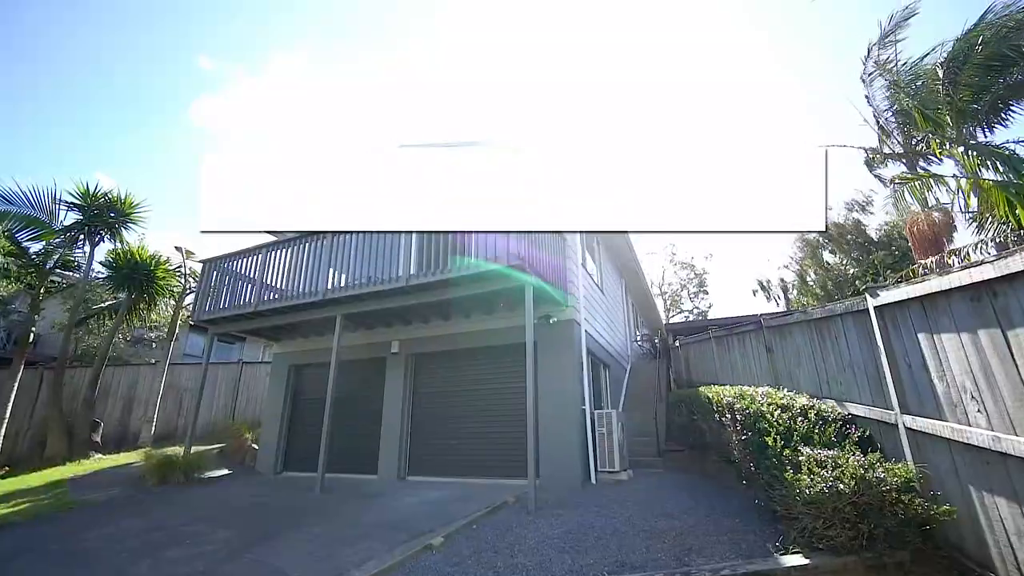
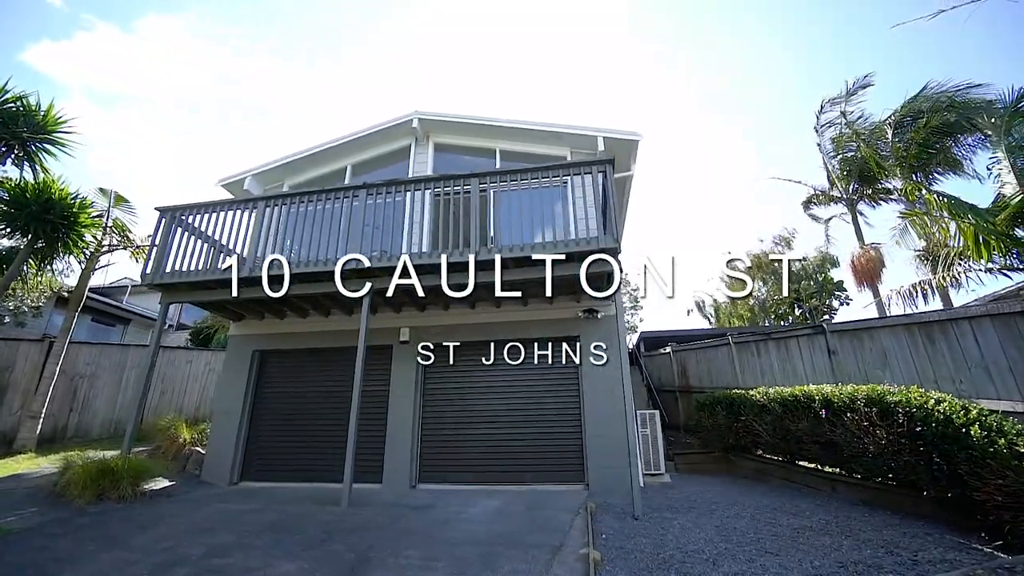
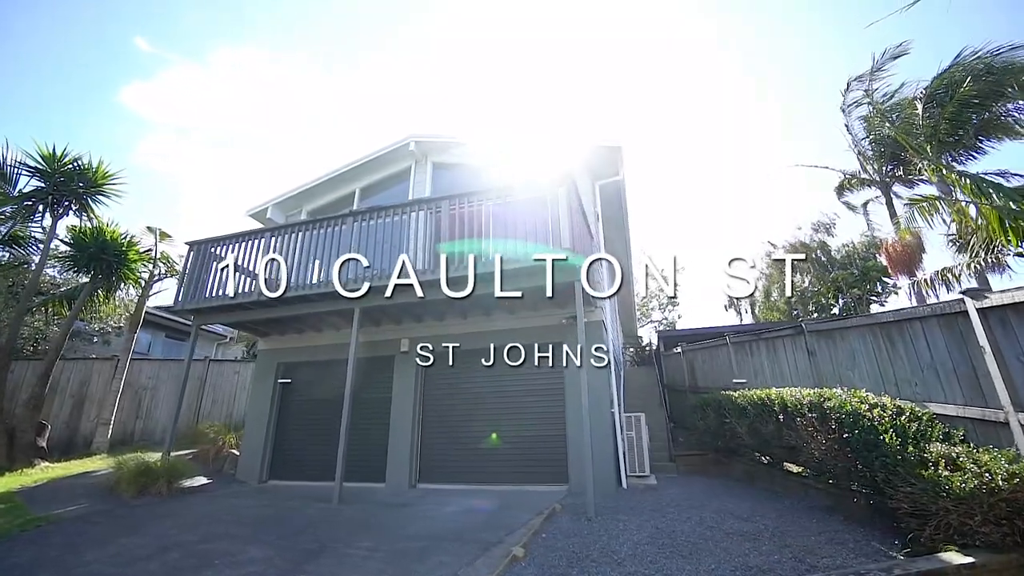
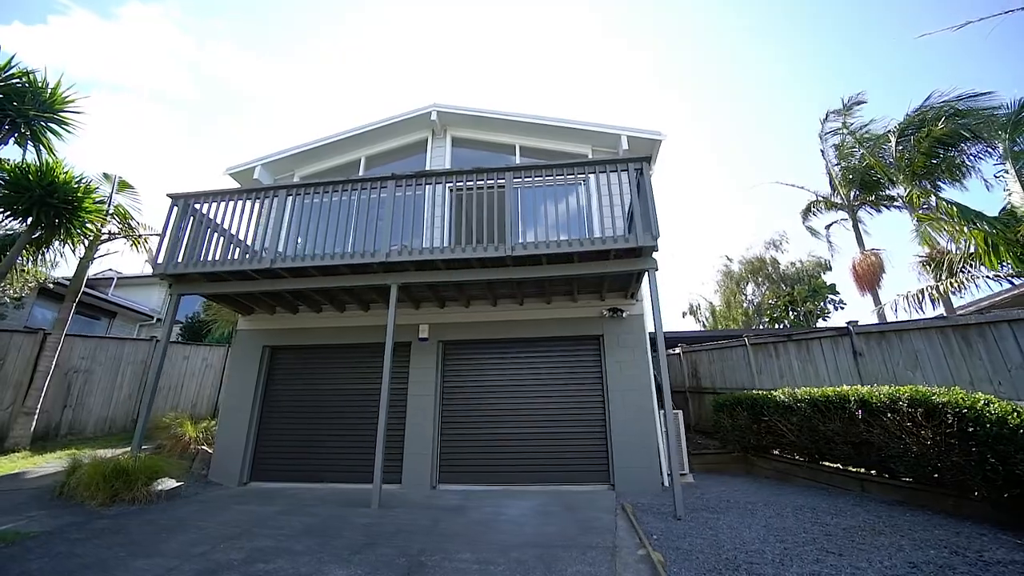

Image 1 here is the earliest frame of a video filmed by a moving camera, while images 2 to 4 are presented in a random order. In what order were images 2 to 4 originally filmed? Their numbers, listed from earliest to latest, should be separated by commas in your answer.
3, 2, 4
